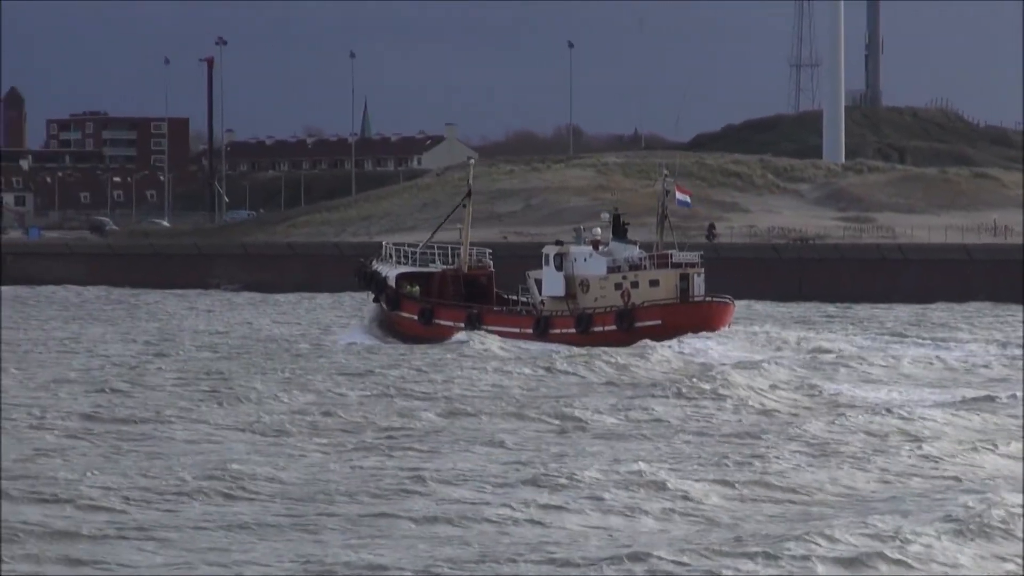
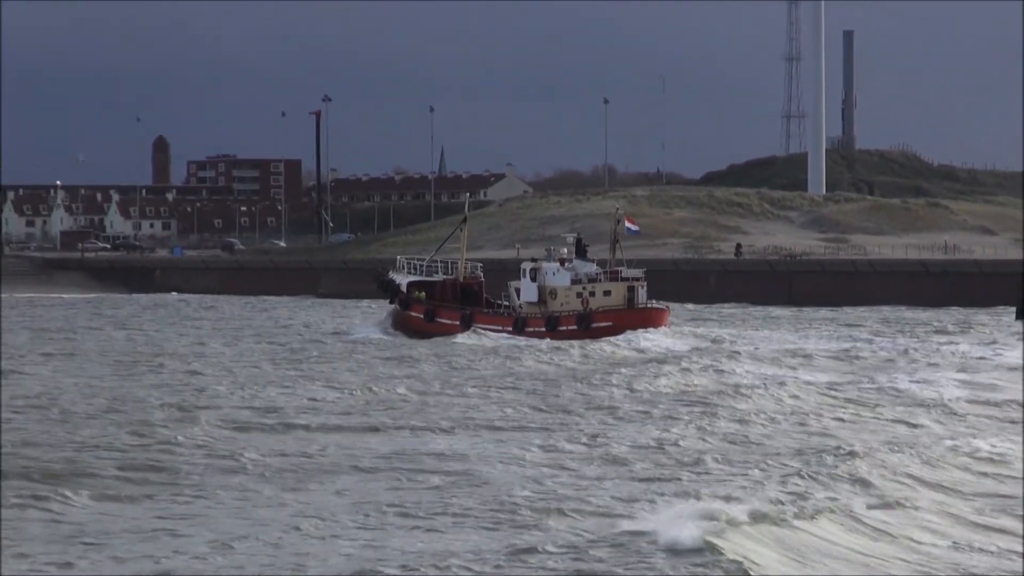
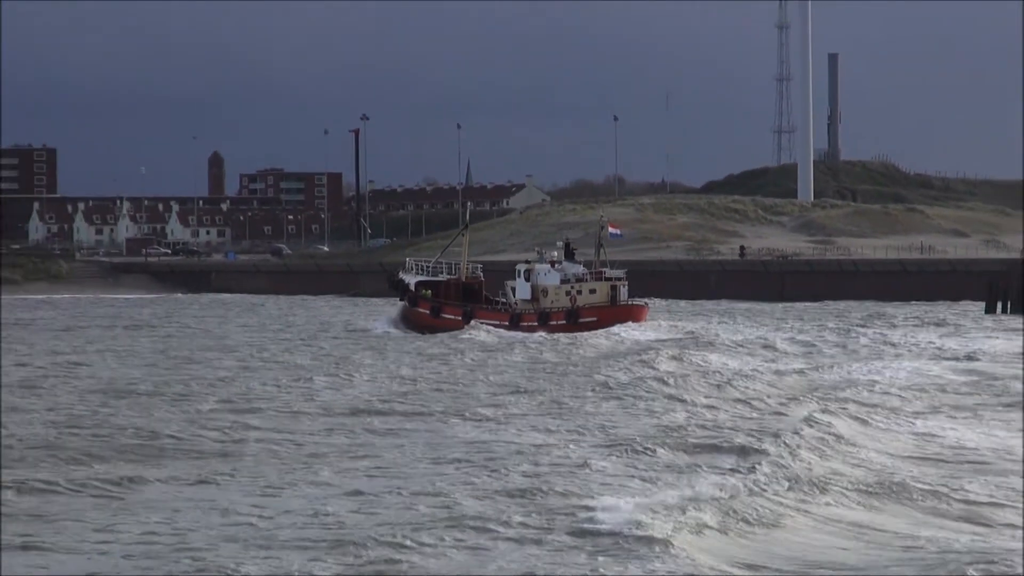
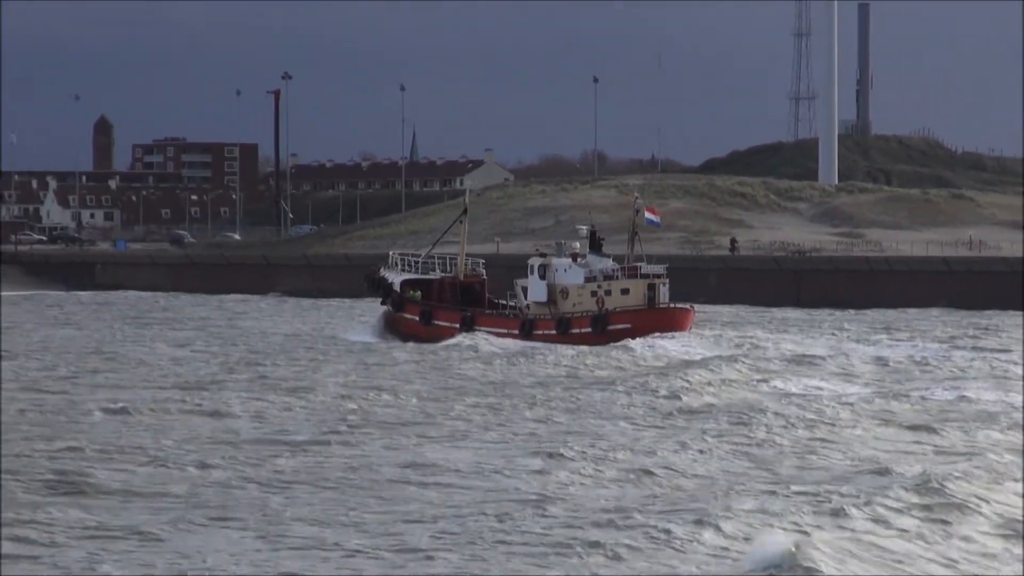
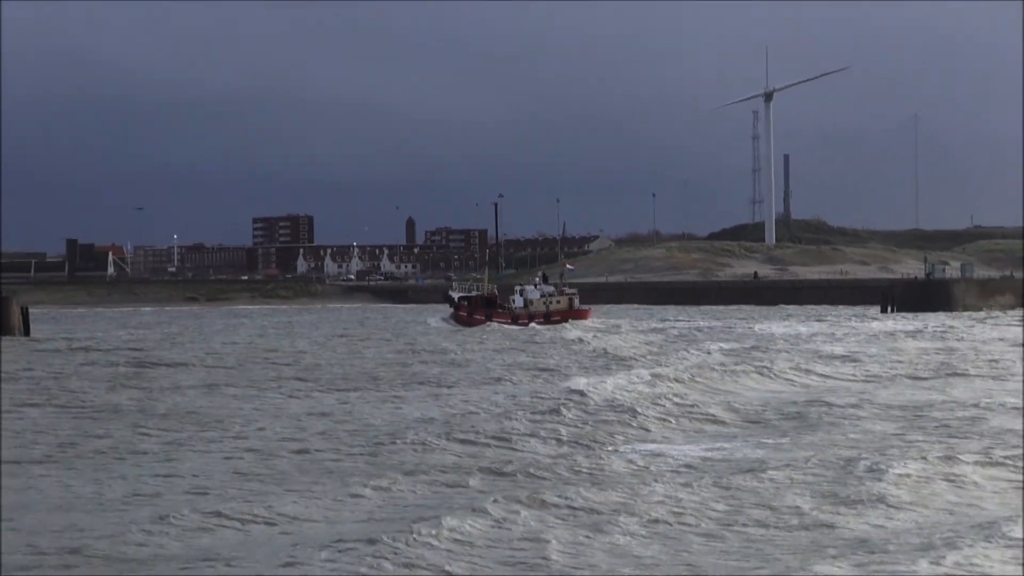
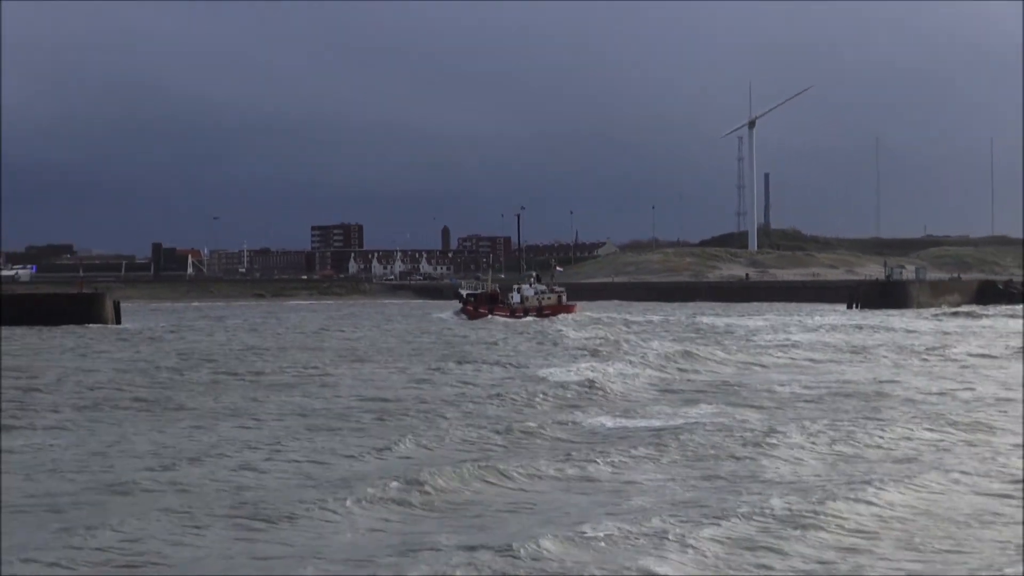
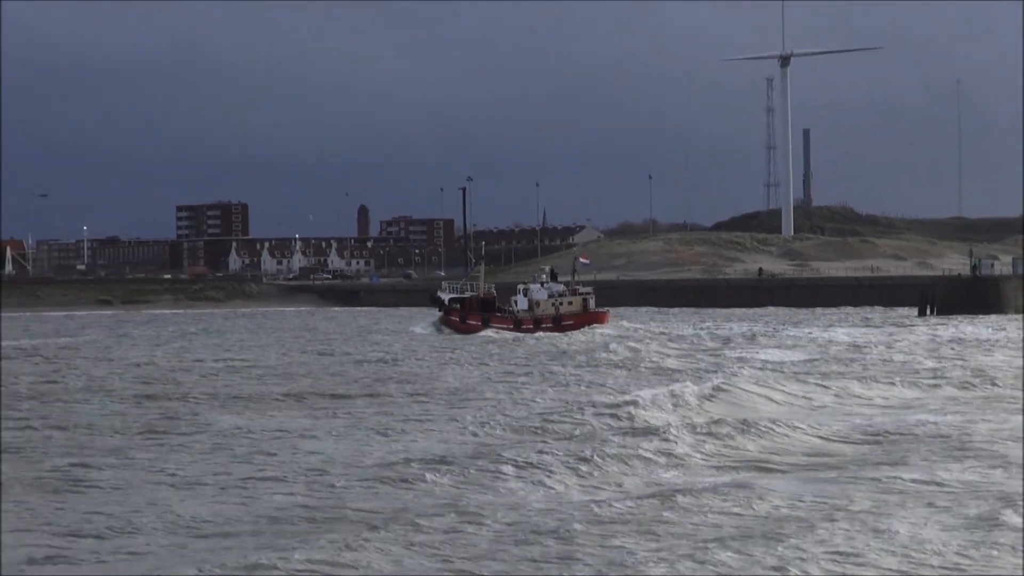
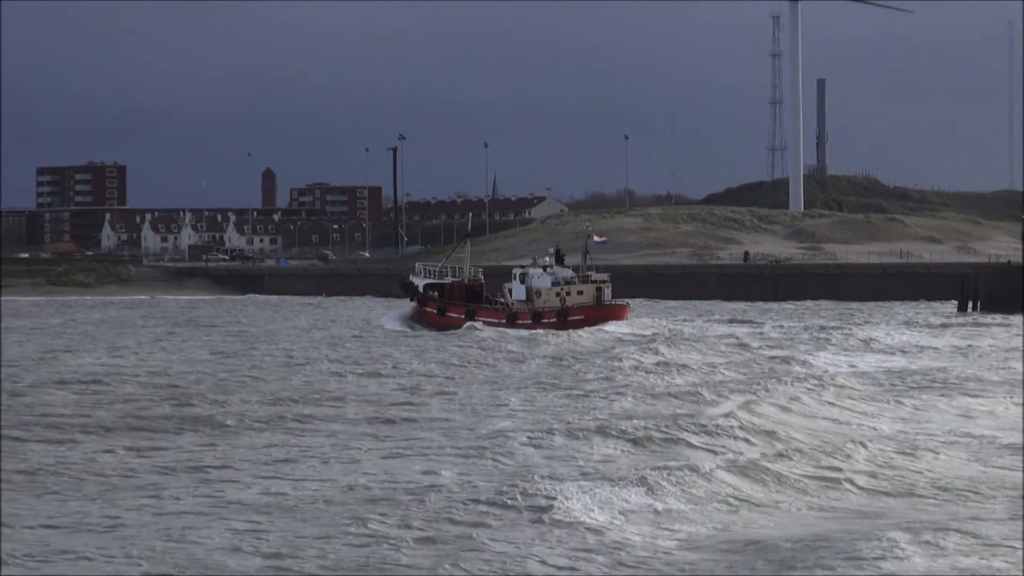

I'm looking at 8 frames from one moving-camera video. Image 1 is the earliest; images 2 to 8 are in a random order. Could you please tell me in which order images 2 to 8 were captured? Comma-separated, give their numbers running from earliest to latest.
4, 2, 3, 8, 7, 5, 6
